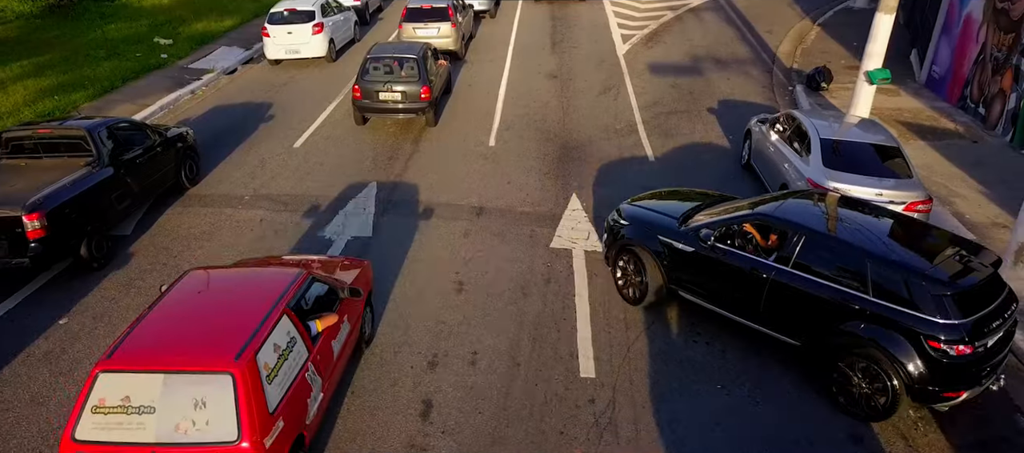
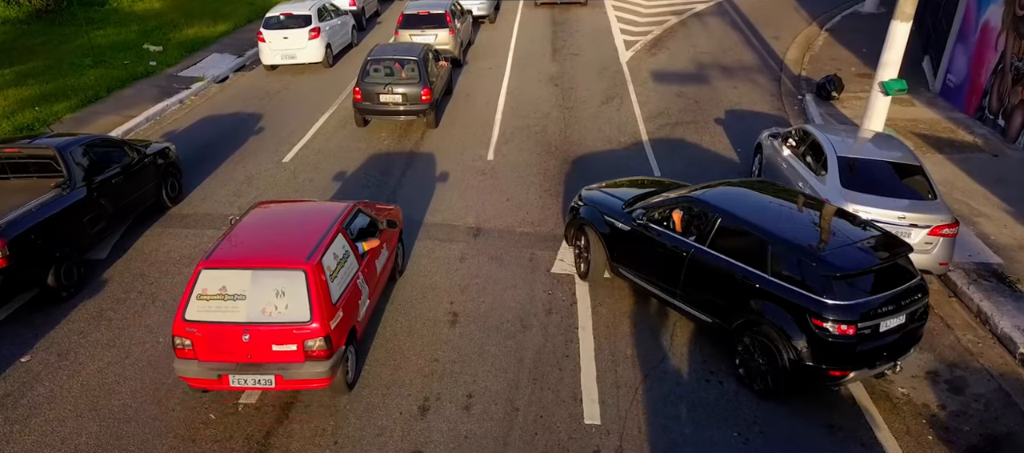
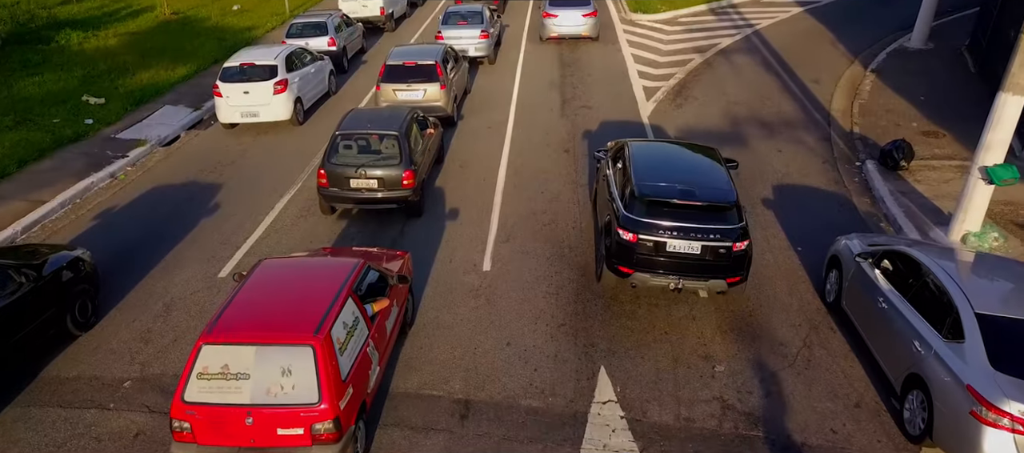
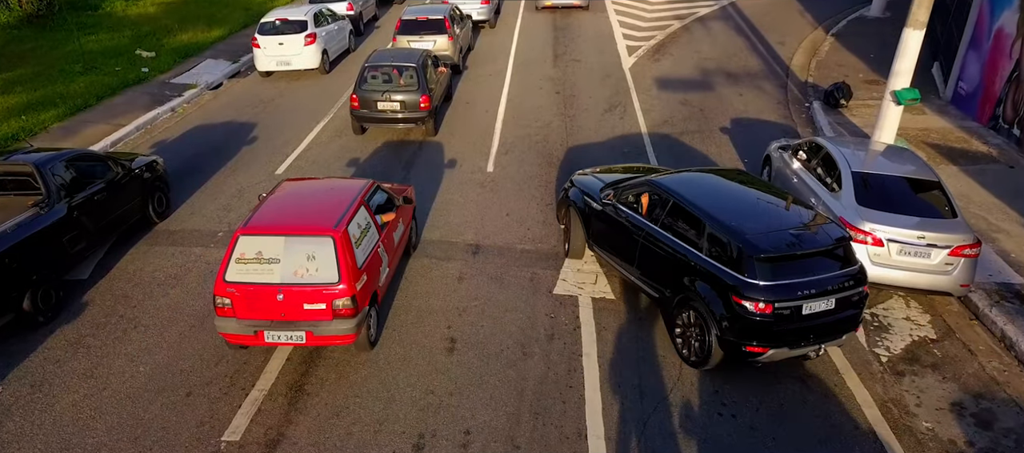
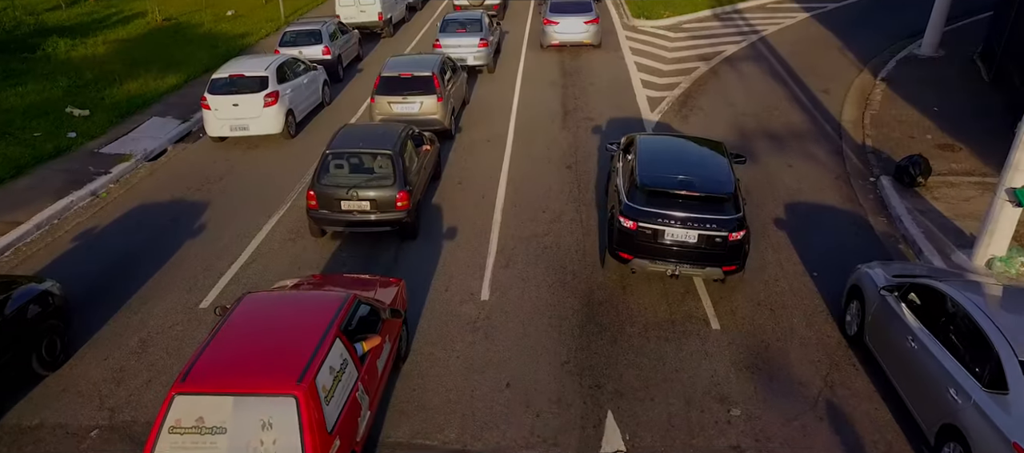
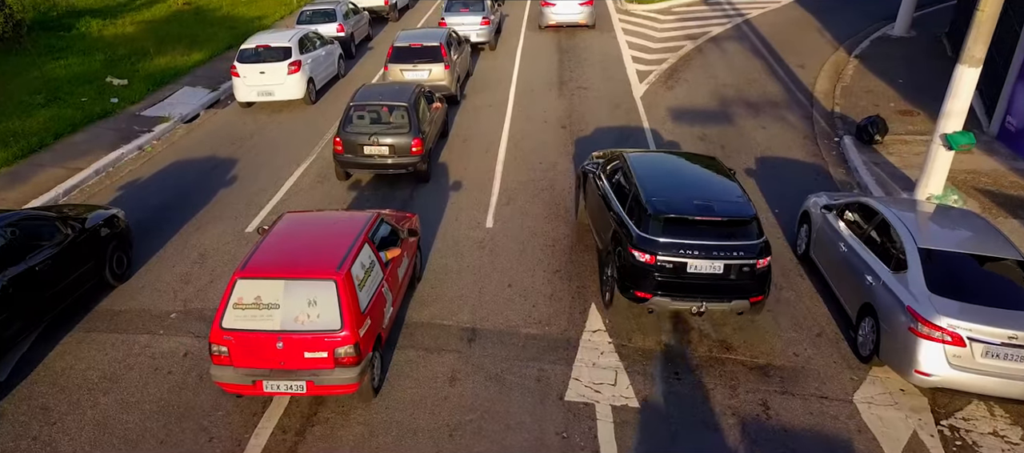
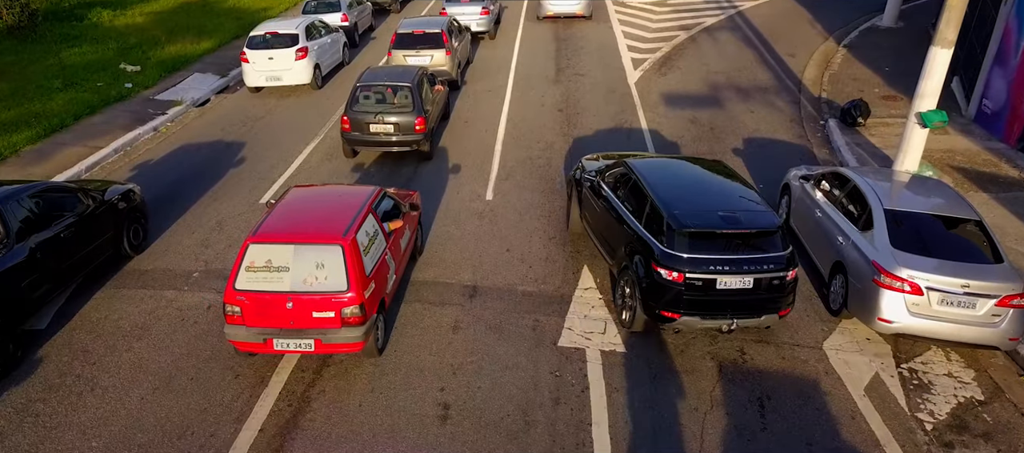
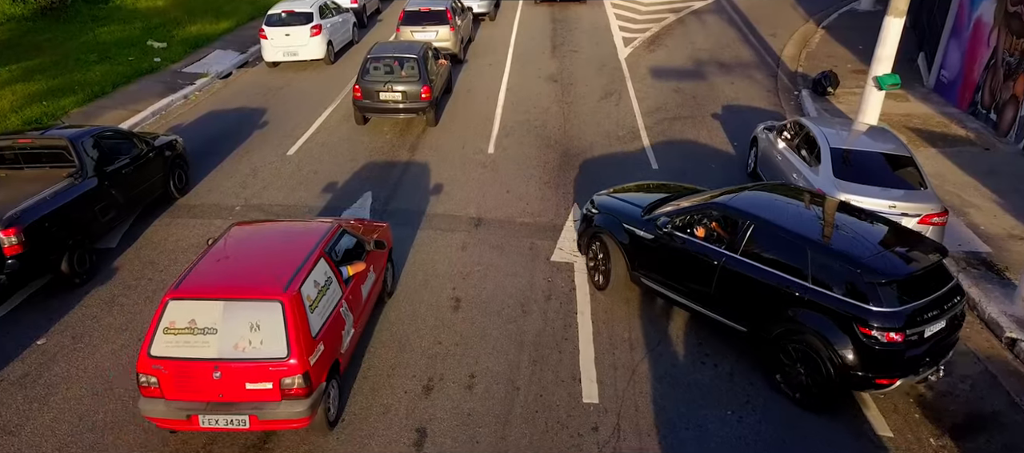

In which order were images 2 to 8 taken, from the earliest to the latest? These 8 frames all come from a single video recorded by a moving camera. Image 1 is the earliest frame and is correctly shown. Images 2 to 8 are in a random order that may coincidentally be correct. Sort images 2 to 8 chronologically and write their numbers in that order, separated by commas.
8, 2, 4, 7, 6, 3, 5
